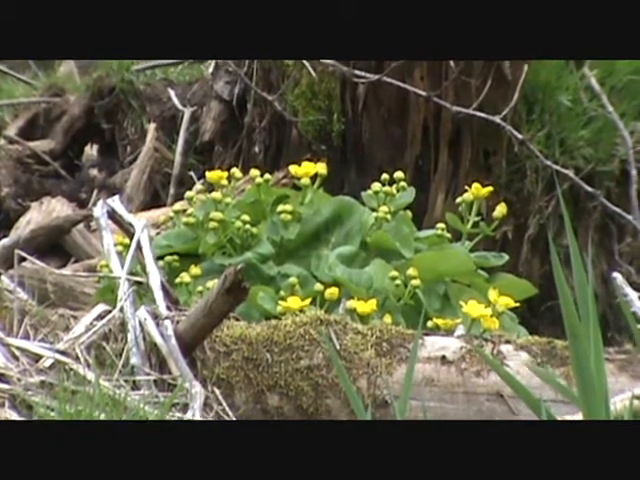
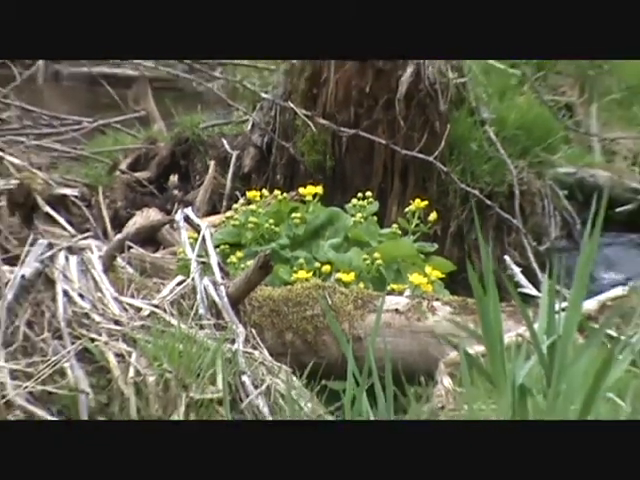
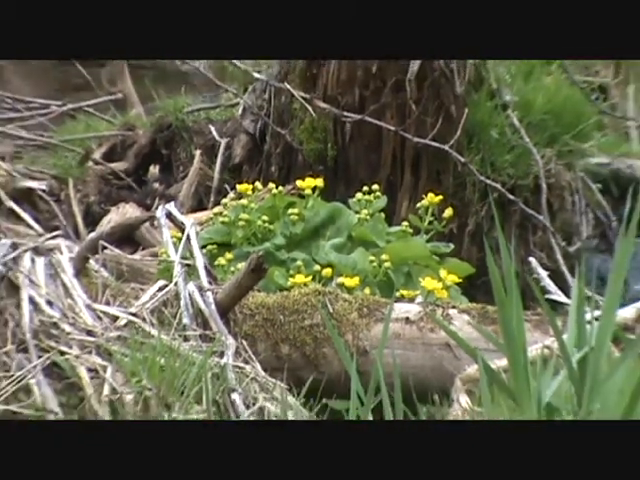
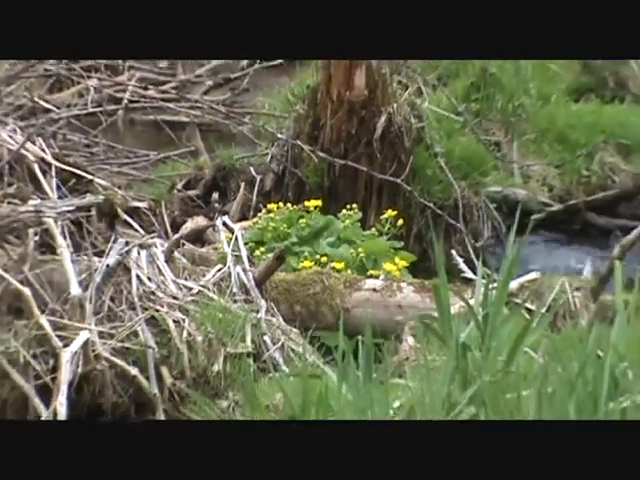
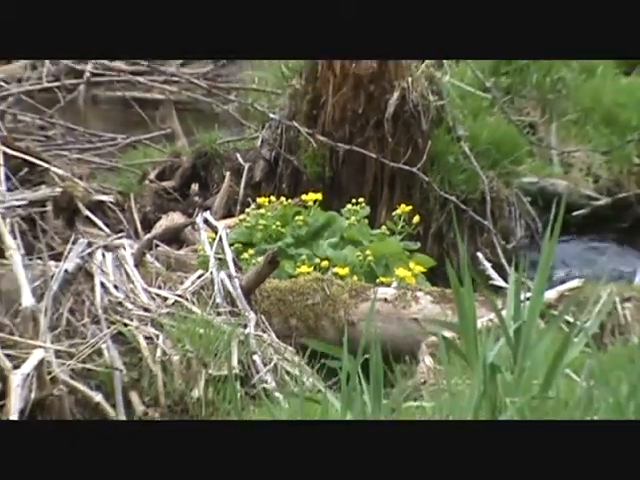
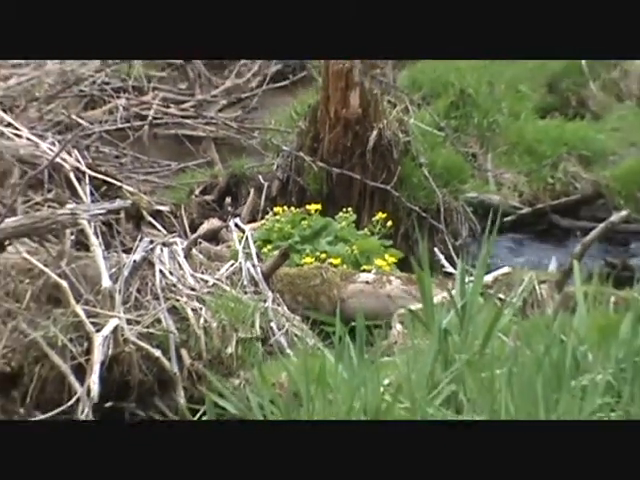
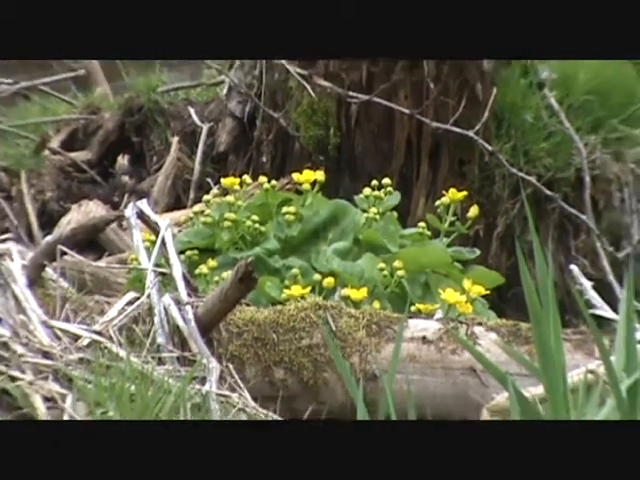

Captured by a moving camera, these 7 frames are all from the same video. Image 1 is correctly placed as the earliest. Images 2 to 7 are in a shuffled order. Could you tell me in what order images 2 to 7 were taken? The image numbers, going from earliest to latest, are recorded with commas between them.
7, 3, 2, 5, 4, 6
